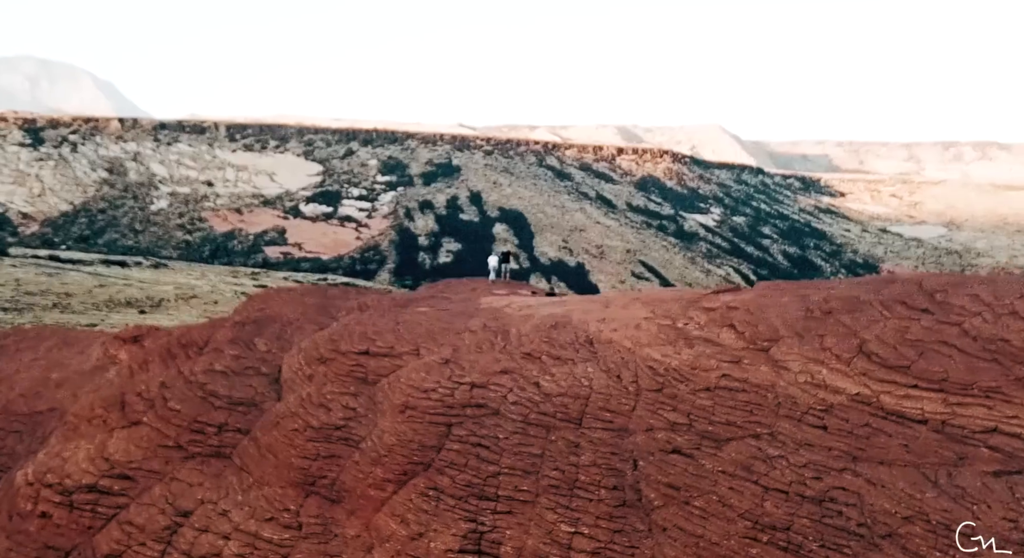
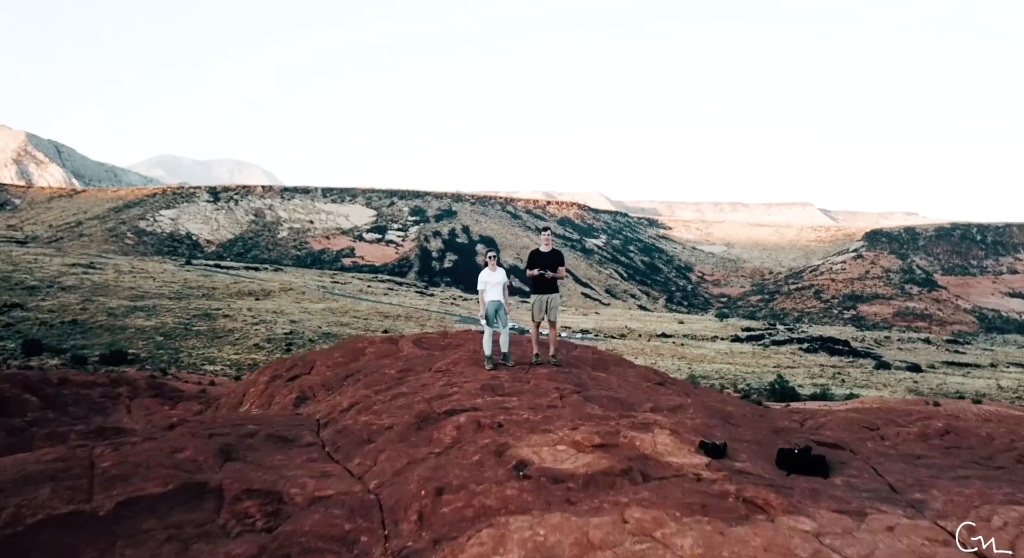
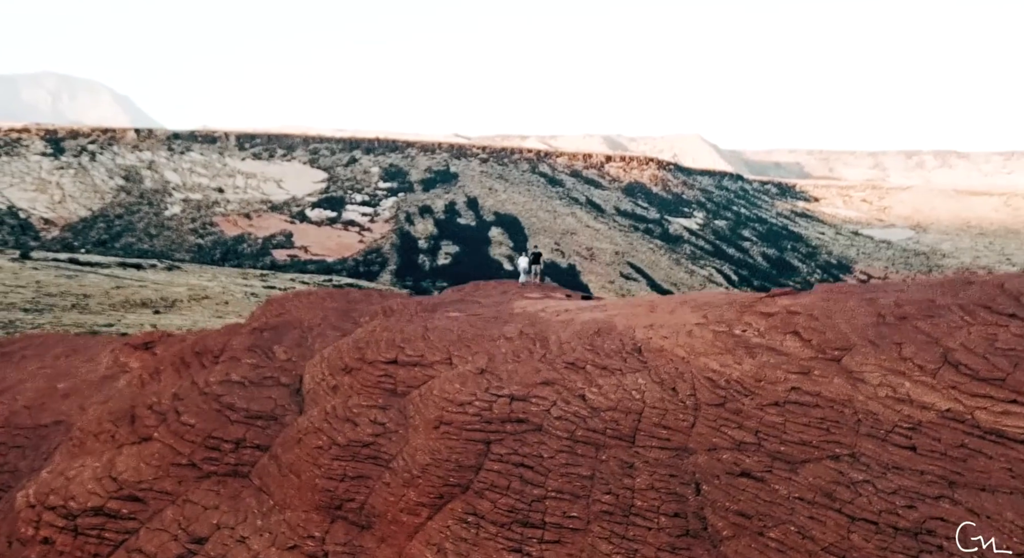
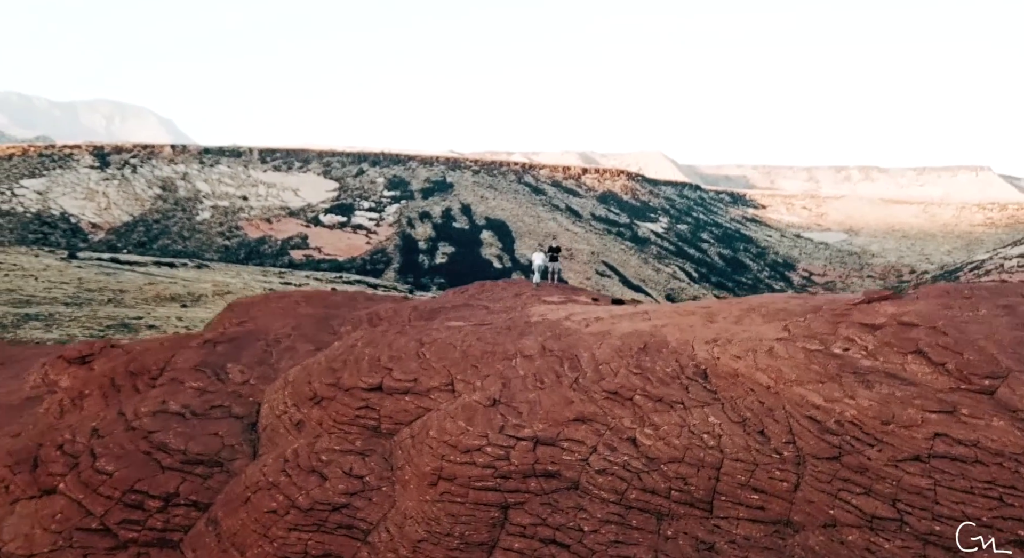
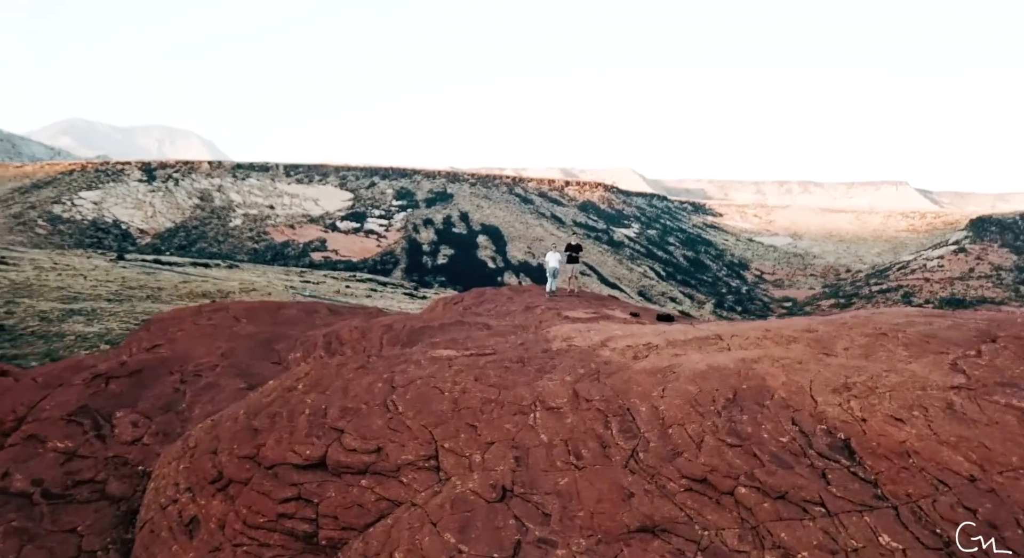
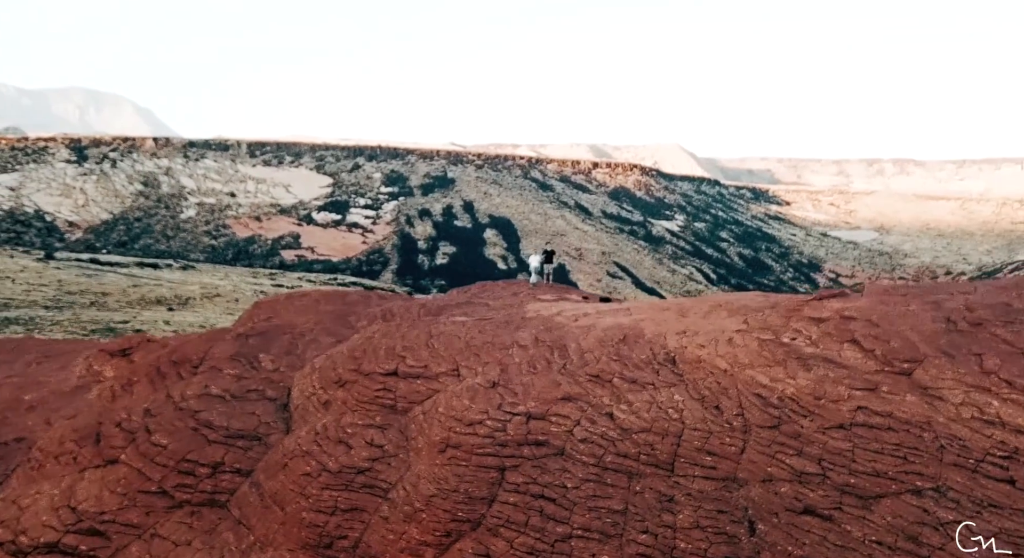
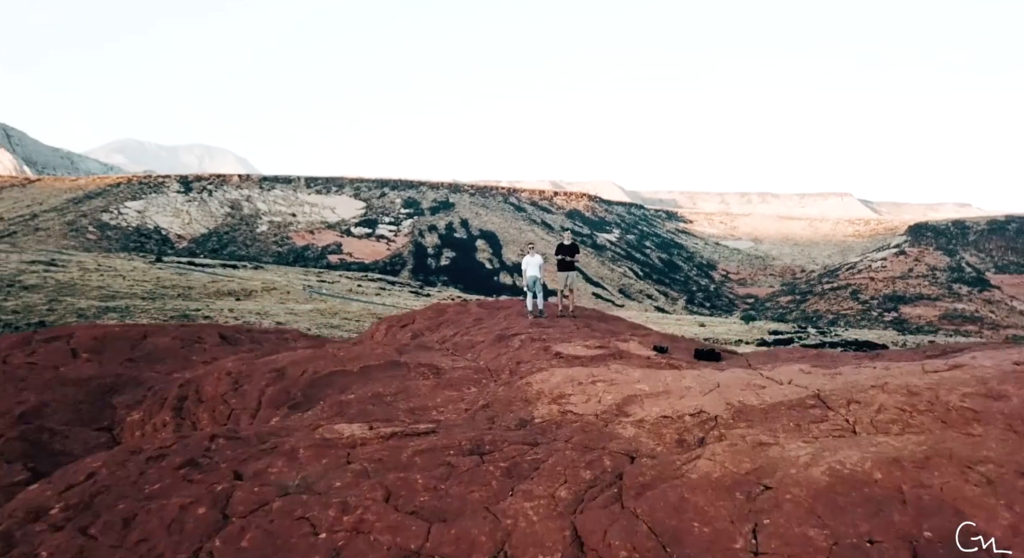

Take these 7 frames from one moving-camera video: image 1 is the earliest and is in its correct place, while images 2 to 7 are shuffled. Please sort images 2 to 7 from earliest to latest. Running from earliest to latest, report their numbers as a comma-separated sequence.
3, 6, 4, 5, 7, 2
